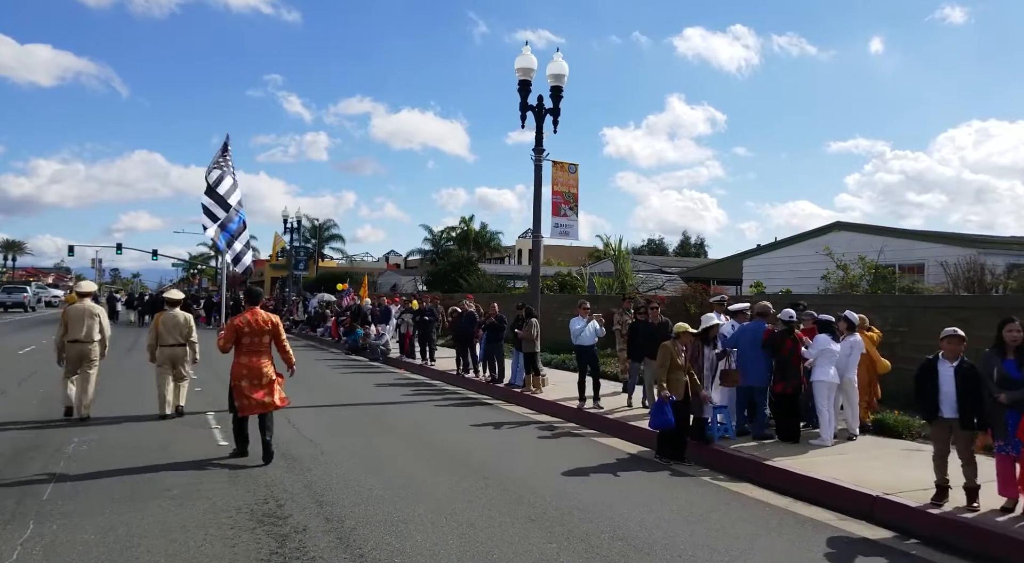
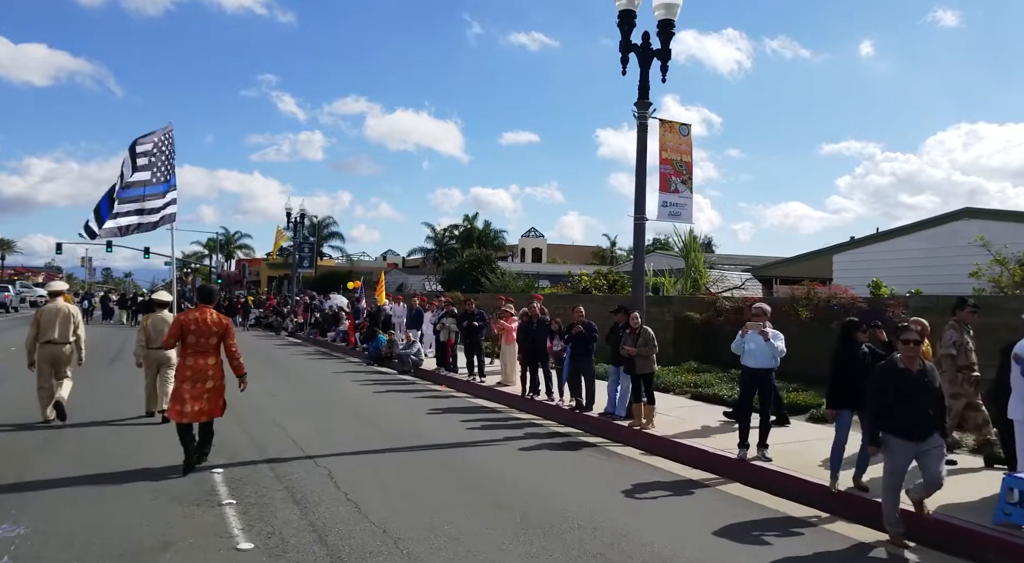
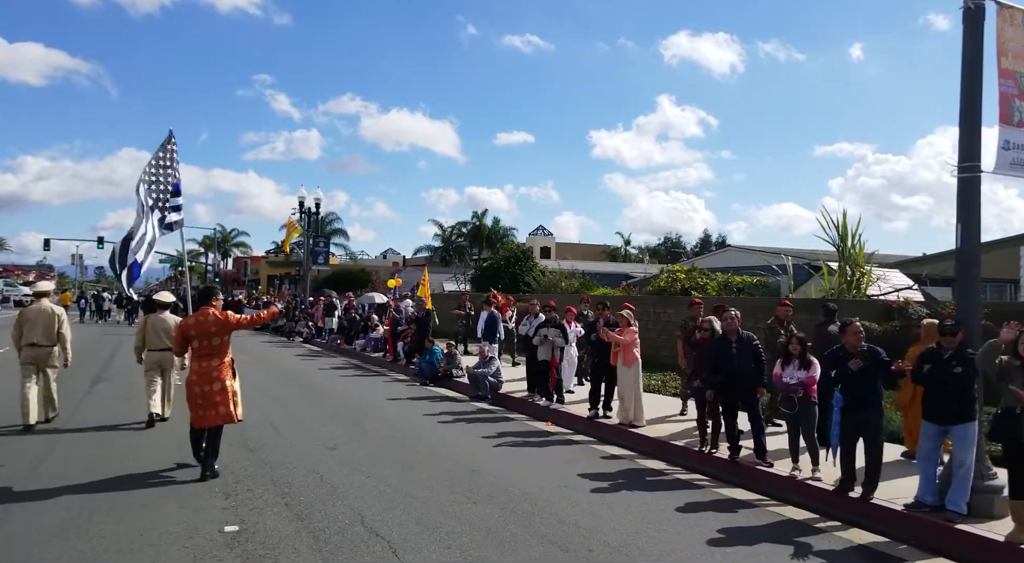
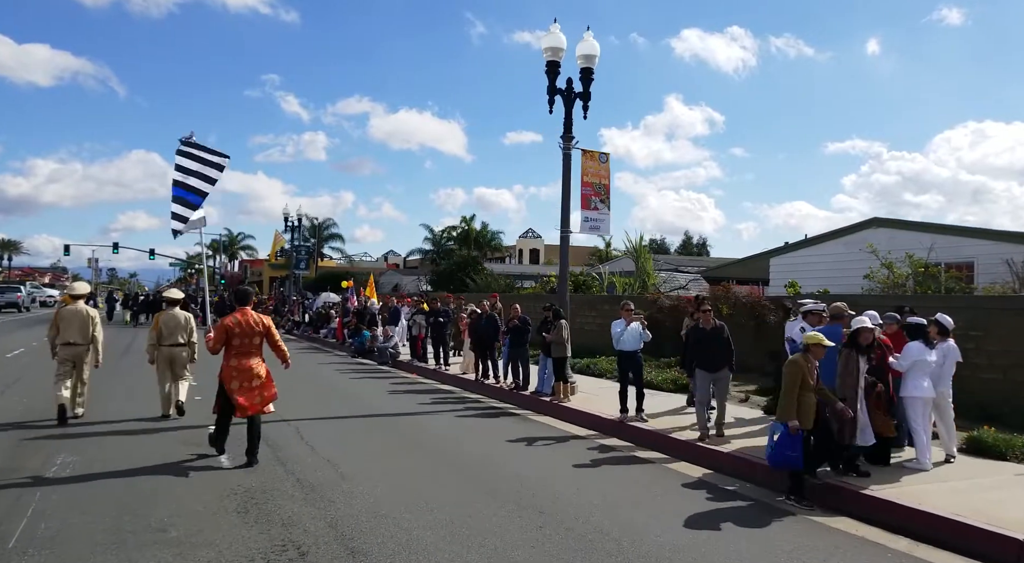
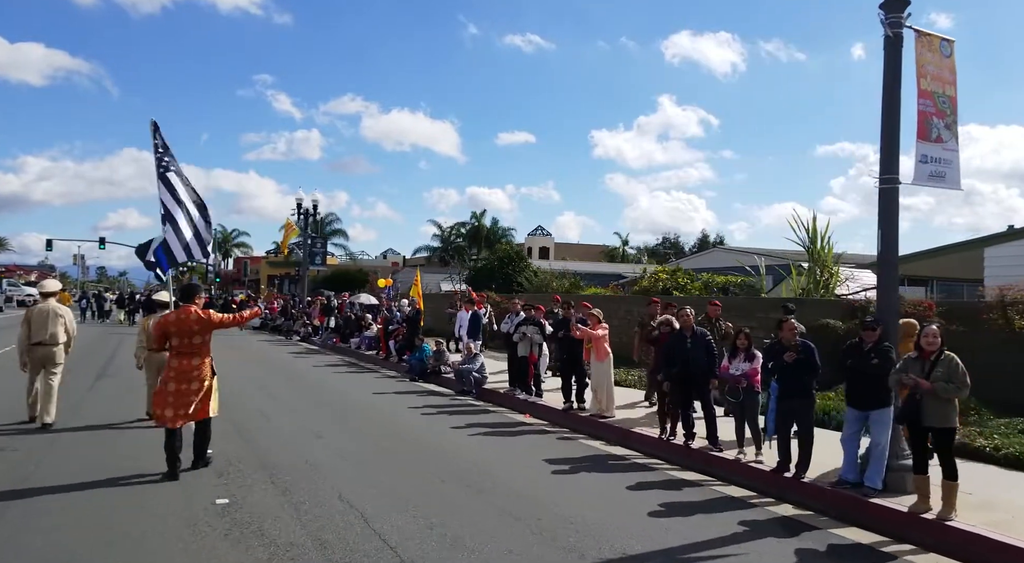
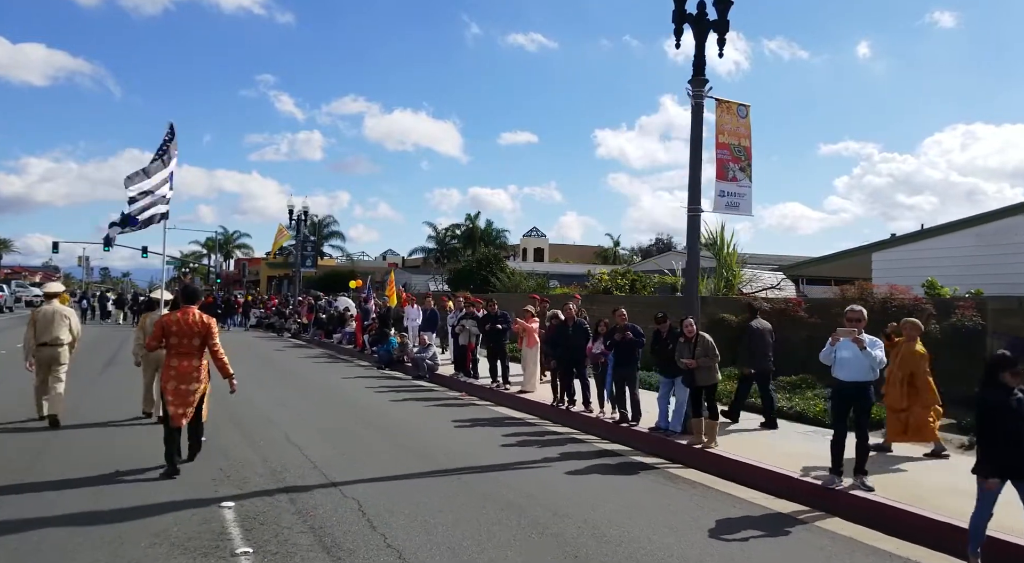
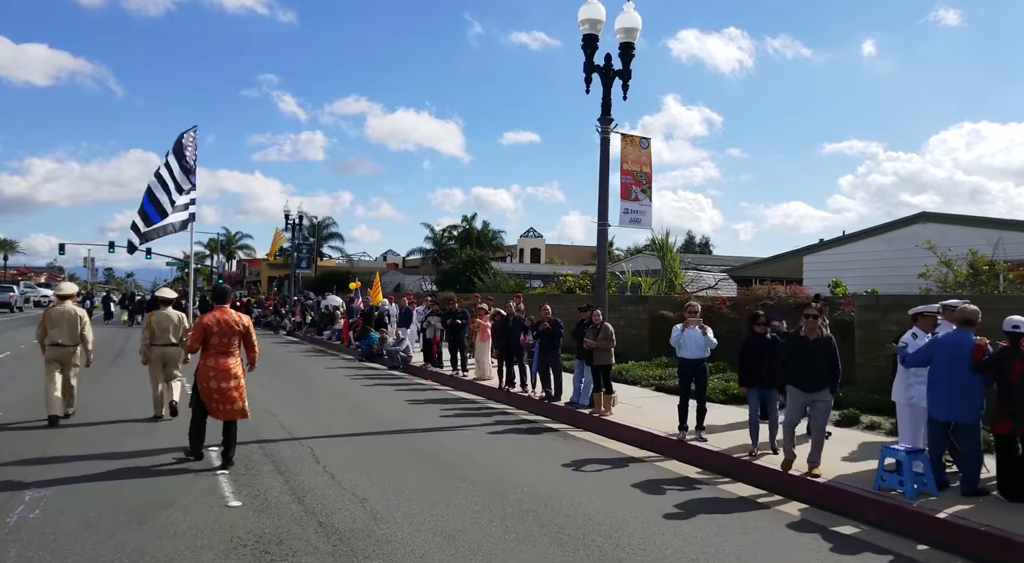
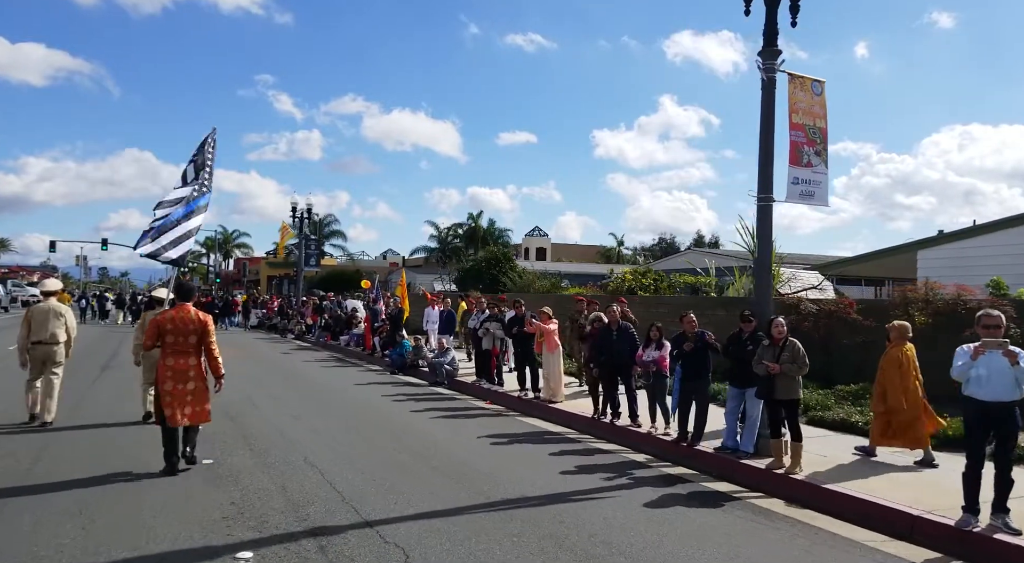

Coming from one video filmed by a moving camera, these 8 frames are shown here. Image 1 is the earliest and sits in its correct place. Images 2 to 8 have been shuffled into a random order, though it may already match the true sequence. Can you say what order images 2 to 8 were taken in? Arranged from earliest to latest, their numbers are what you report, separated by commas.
4, 7, 2, 6, 8, 5, 3
